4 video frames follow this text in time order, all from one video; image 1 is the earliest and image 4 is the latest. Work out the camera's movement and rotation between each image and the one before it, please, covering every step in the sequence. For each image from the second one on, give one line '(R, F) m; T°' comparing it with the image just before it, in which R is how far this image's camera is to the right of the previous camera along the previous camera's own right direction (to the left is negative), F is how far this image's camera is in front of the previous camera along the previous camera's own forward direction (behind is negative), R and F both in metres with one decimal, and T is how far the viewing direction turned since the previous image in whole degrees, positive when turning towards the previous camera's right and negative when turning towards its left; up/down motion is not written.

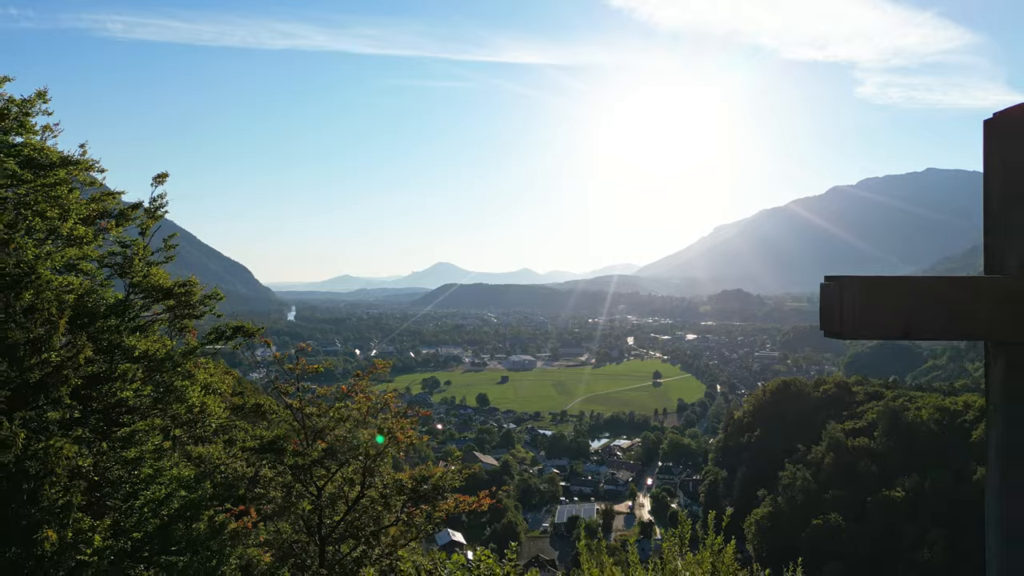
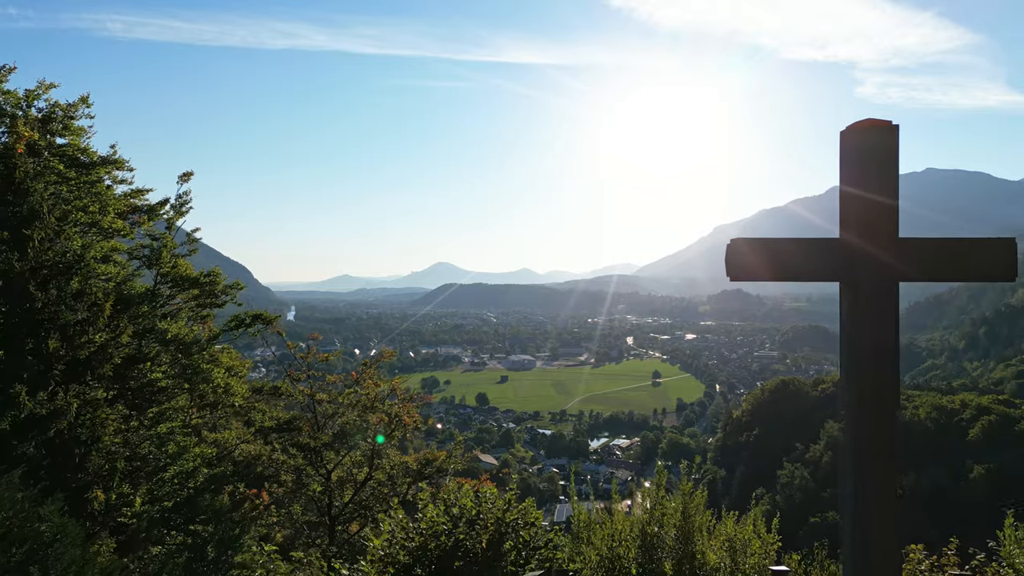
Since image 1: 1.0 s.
(0.0, -0.6) m; 0°
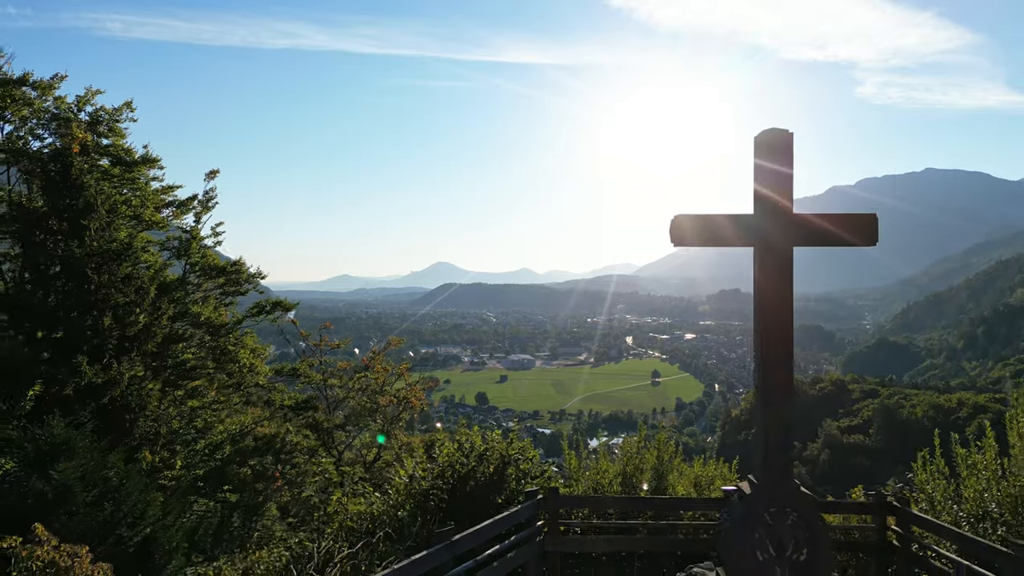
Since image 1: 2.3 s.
(0.0, -0.7) m; 0°
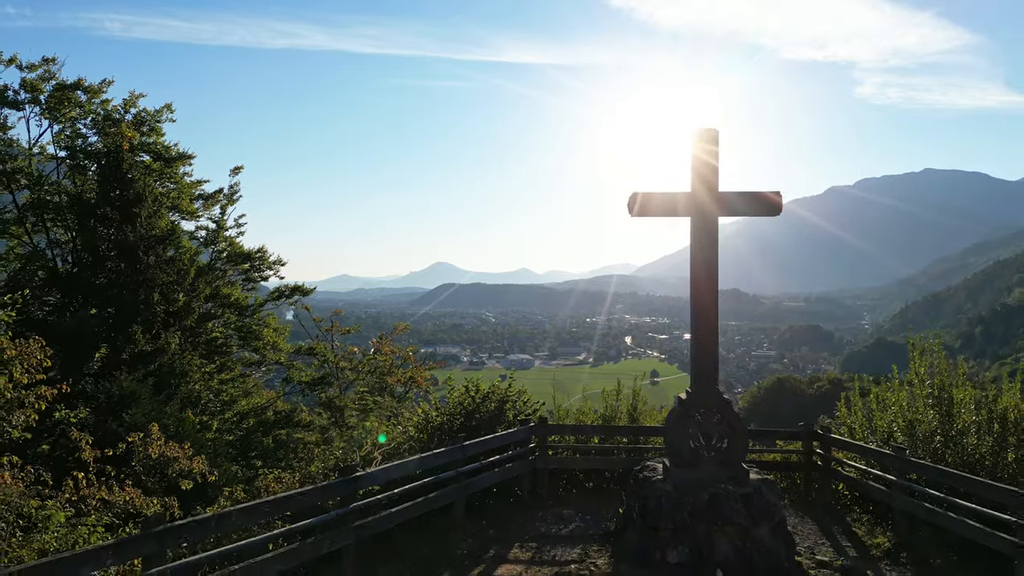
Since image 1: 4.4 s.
(0.0, -0.9) m; 0°
